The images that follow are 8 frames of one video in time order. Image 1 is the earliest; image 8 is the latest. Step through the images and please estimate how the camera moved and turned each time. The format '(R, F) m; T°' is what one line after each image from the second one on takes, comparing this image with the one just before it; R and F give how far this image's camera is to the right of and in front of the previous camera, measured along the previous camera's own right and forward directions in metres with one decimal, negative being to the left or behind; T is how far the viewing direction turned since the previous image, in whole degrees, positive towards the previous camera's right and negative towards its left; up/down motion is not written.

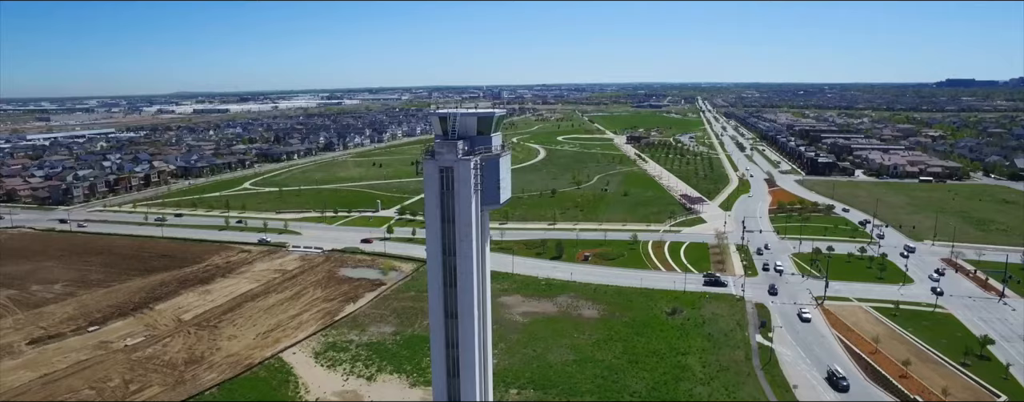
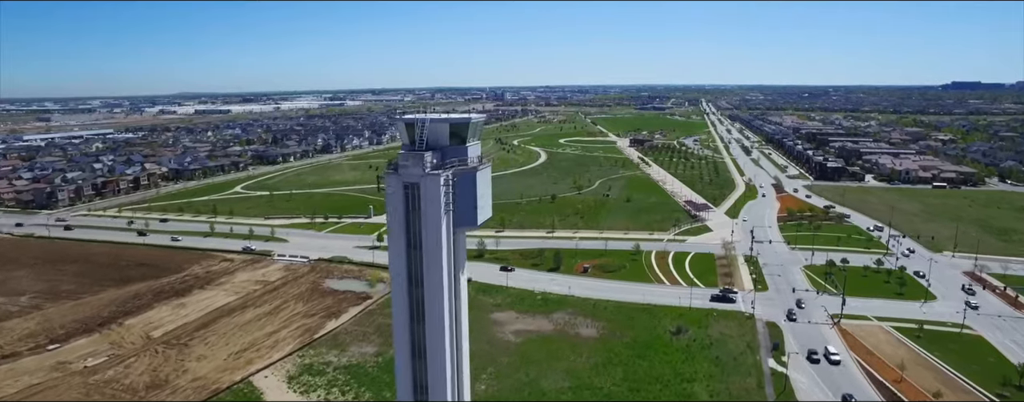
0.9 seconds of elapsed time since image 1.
(+0.4, +1.8) m; 0°
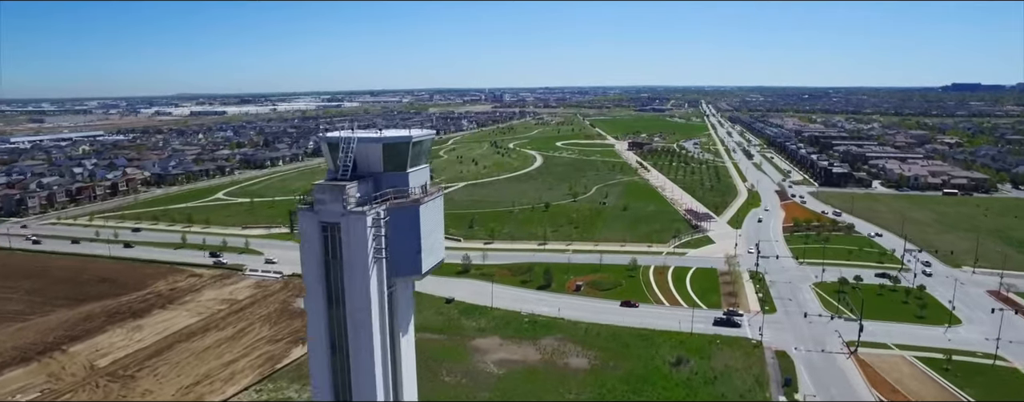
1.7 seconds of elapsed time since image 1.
(+0.6, +2.3) m; 0°
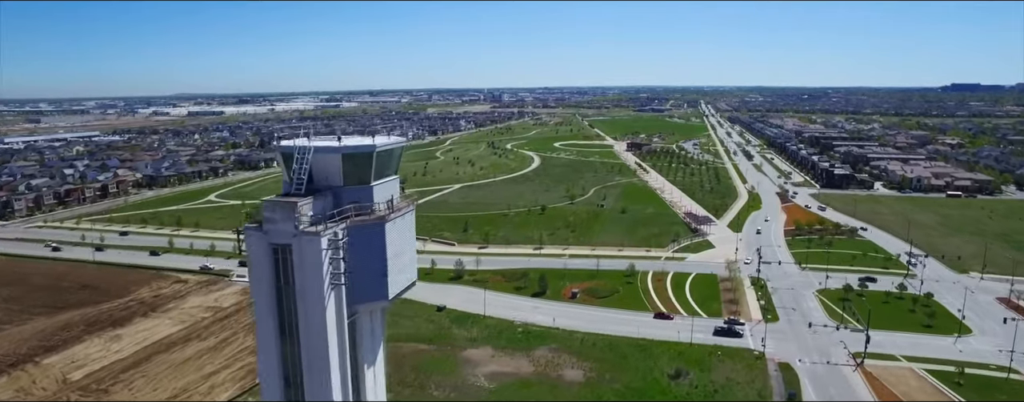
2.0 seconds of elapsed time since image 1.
(+0.3, +0.9) m; 0°
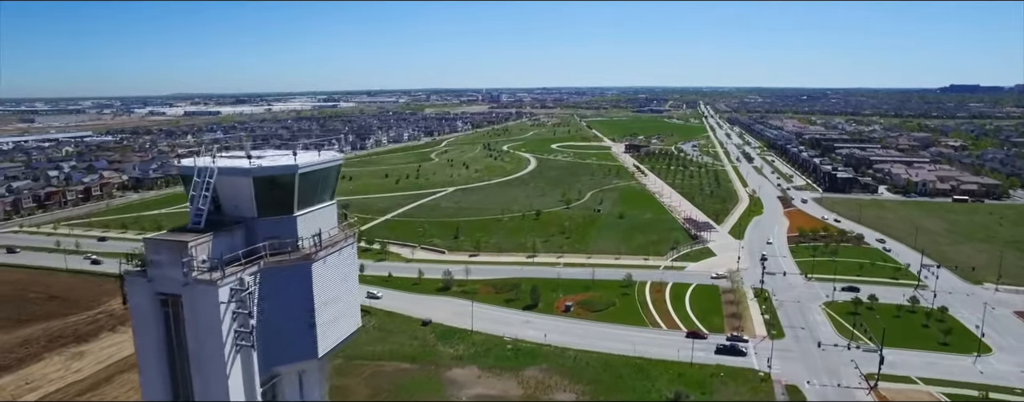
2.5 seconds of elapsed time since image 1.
(+0.4, +1.5) m; 0°
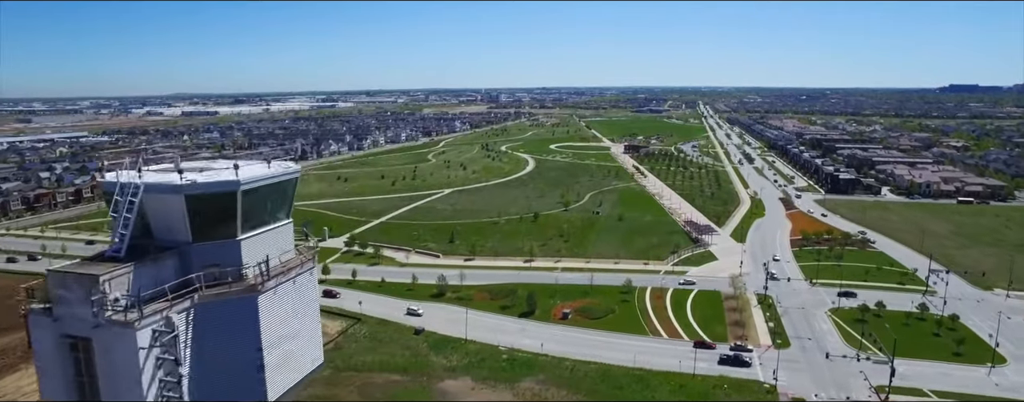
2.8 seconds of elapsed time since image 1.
(+0.1, +0.9) m; 0°
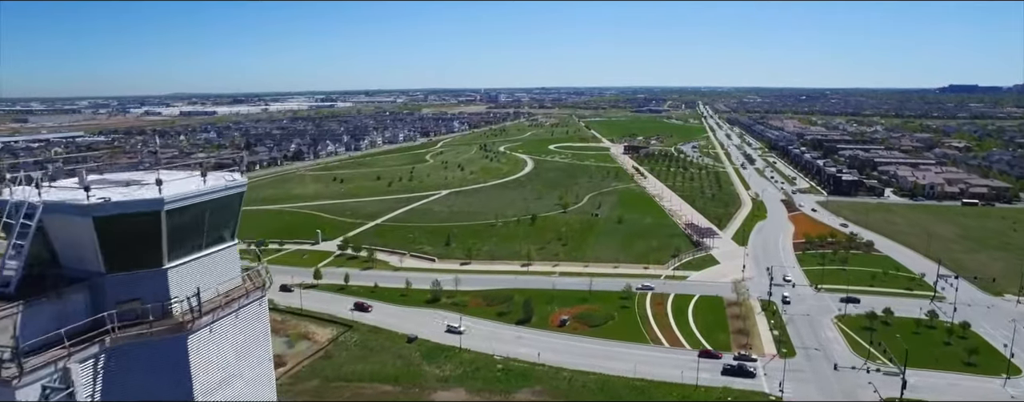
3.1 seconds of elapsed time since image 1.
(+0.1, +0.8) m; 0°
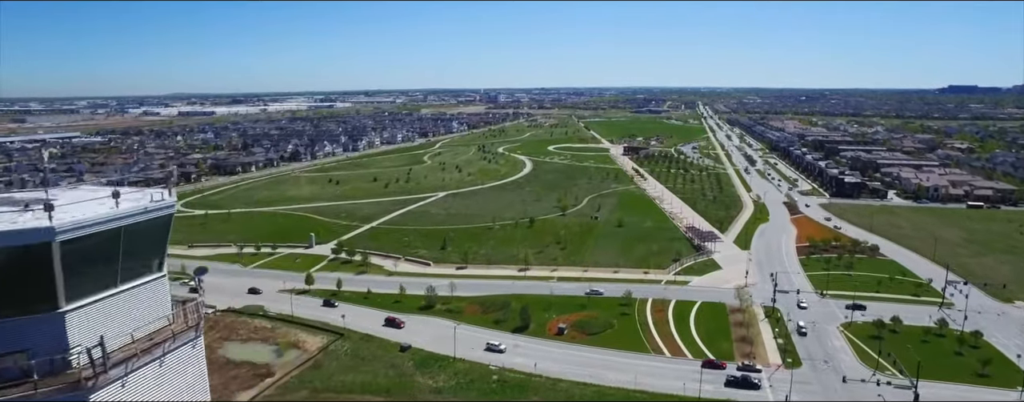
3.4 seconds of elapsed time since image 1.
(+0.1, +0.8) m; 0°
